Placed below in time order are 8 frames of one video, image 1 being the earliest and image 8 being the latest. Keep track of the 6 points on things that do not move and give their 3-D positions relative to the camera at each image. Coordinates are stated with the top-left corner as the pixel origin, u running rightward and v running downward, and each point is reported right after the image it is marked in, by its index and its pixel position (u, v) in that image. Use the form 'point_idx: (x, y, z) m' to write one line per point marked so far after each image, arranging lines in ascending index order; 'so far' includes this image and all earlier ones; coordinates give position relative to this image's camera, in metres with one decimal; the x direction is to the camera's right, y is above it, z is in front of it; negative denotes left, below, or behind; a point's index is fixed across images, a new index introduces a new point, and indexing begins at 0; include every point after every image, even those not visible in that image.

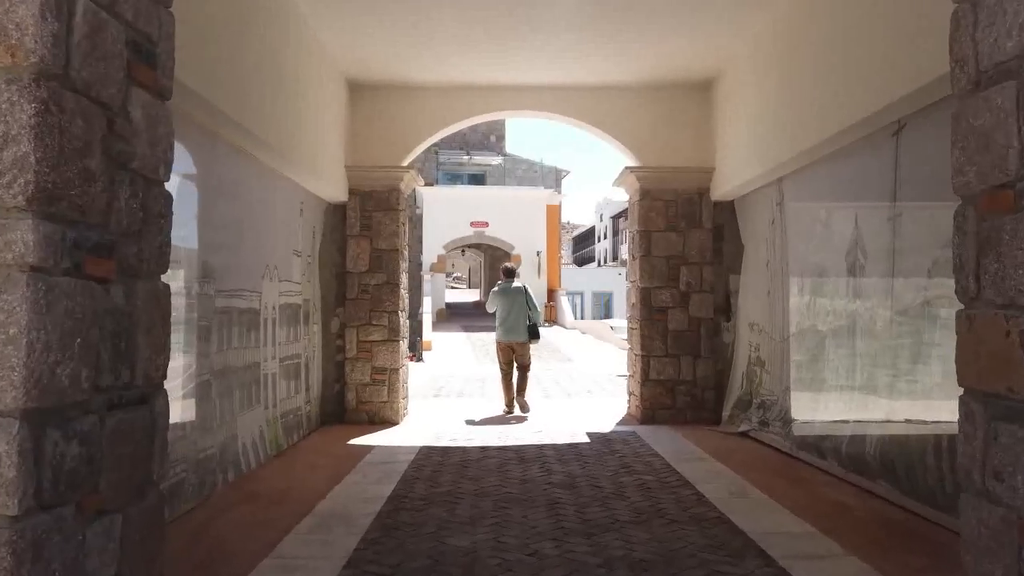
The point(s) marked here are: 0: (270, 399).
0: (-1.7, -0.8, +5.3) m
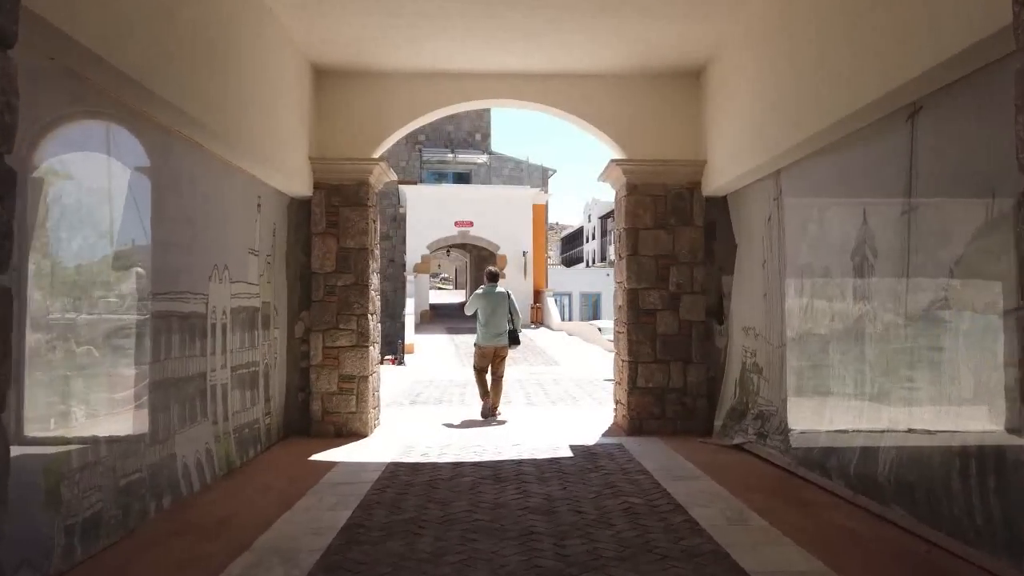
0: (-1.8, -0.8, +4.8) m
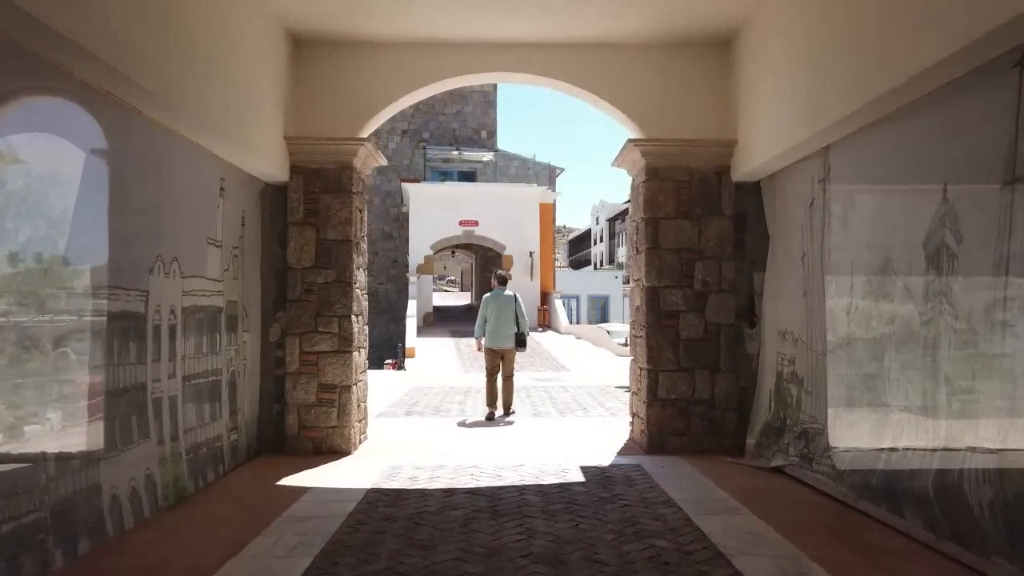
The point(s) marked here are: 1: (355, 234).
0: (-1.8, -0.8, +4.1) m
1: (-1.1, +0.4, +5.6) m
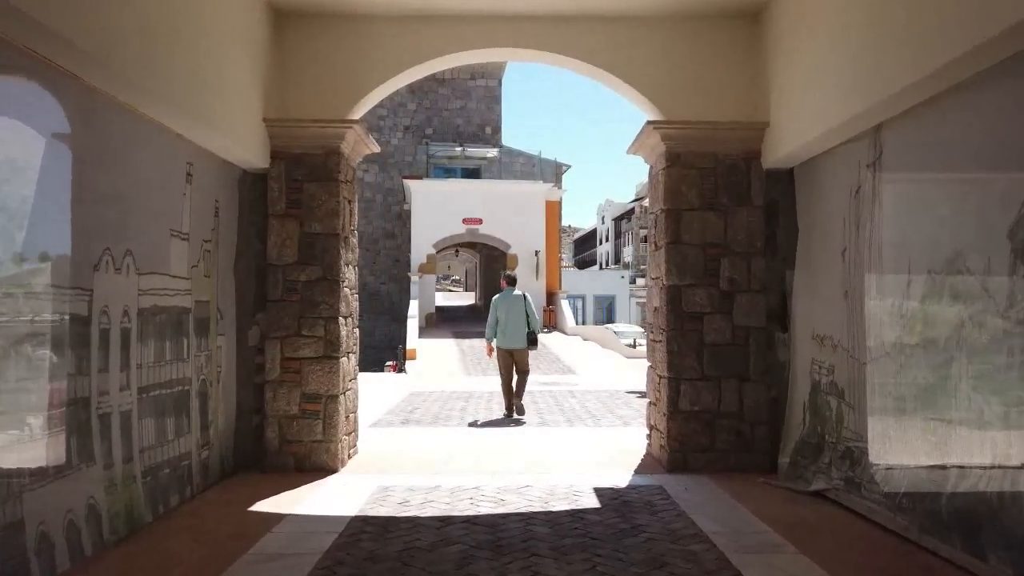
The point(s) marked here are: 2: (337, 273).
0: (-1.8, -0.7, +3.5) m
1: (-1.1, +0.4, +5.1) m
2: (-1.1, +0.1, +4.9) m
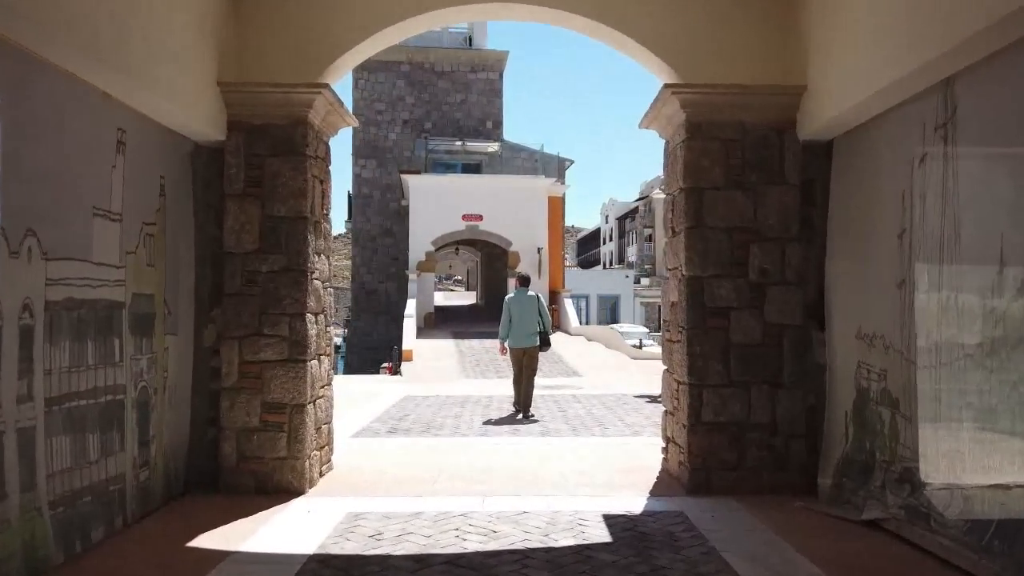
0: (-1.8, -0.7, +2.8) m
1: (-1.1, +0.4, +4.4) m
2: (-1.2, +0.1, +4.3) m
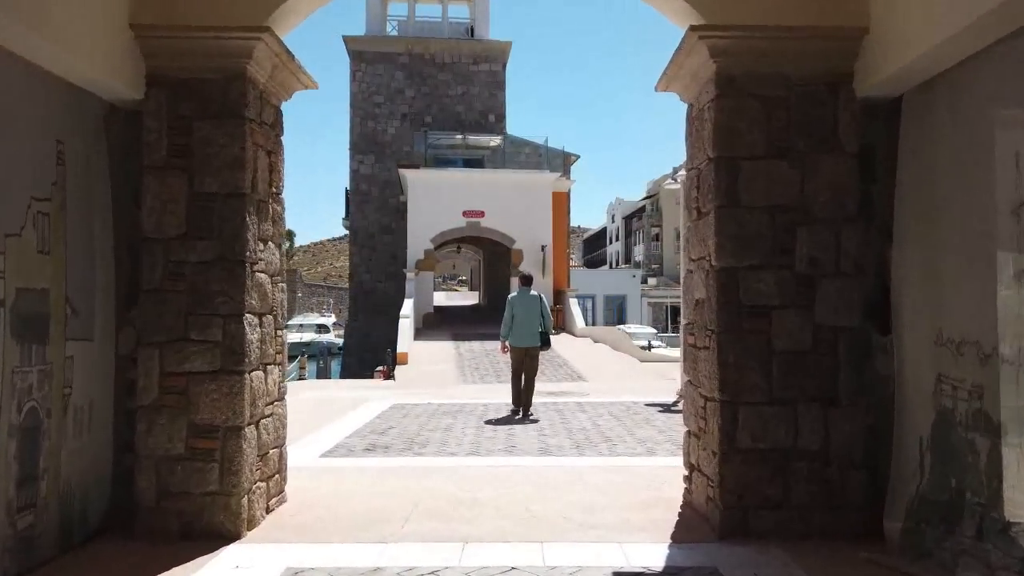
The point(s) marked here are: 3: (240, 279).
0: (-1.9, -0.7, +2.0) m
1: (-1.2, +0.5, +3.5) m
2: (-1.2, +0.2, +3.4) m
3: (-1.2, 0.0, +3.4) m
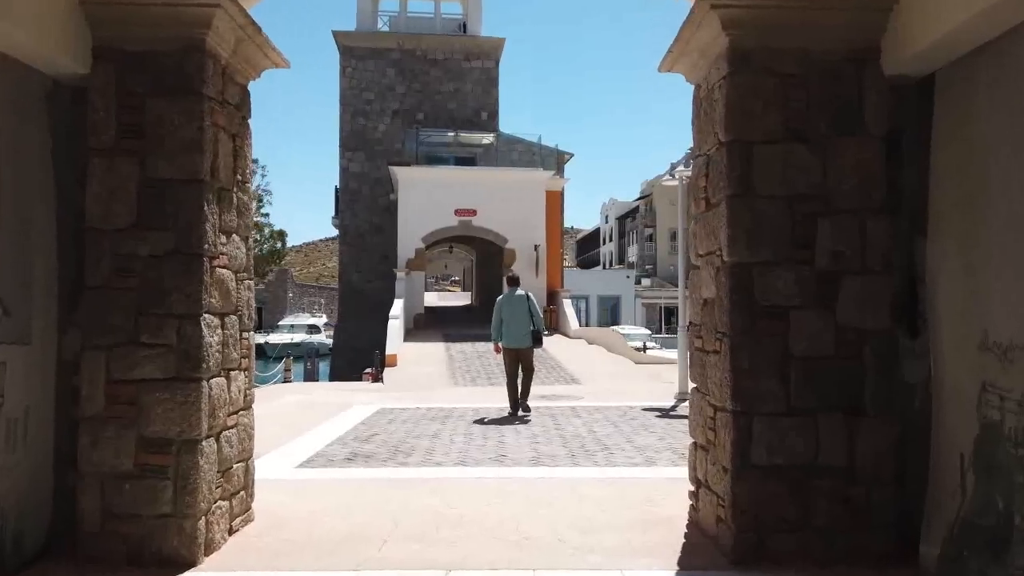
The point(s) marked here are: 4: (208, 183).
0: (-1.9, -0.7, +1.6) m
1: (-1.2, +0.5, +3.2) m
2: (-1.2, +0.2, +3.1) m
3: (-1.2, +0.1, +3.1) m
4: (-1.2, +0.4, +3.1) m
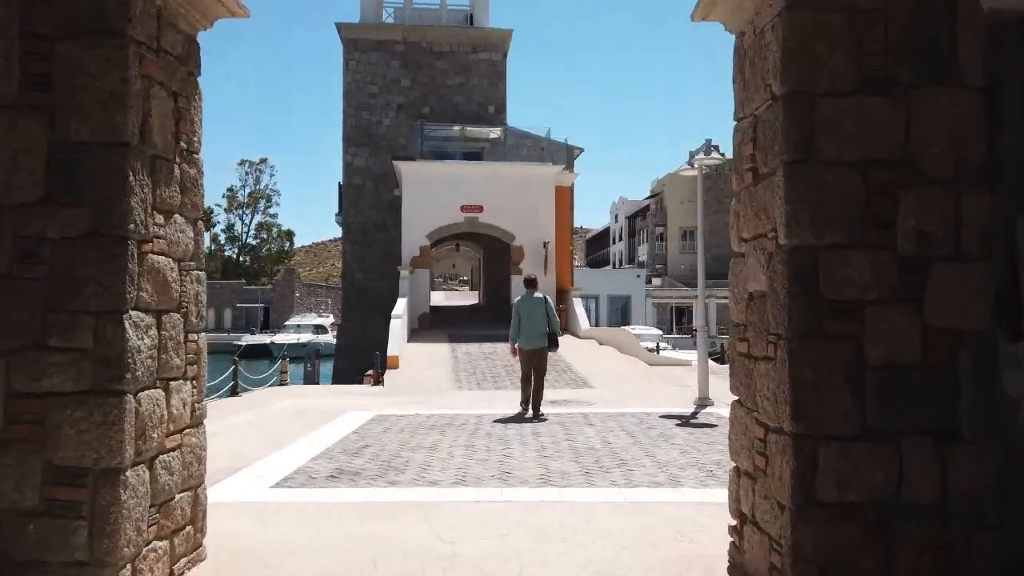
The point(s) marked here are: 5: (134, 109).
0: (-1.9, -0.6, +1.0) m
1: (-1.2, +0.5, +2.6) m
2: (-1.2, +0.2, +2.5) m
3: (-1.2, +0.1, +2.5) m
4: (-1.2, +0.5, +2.5) m
5: (-1.2, +0.6, +2.5) m
